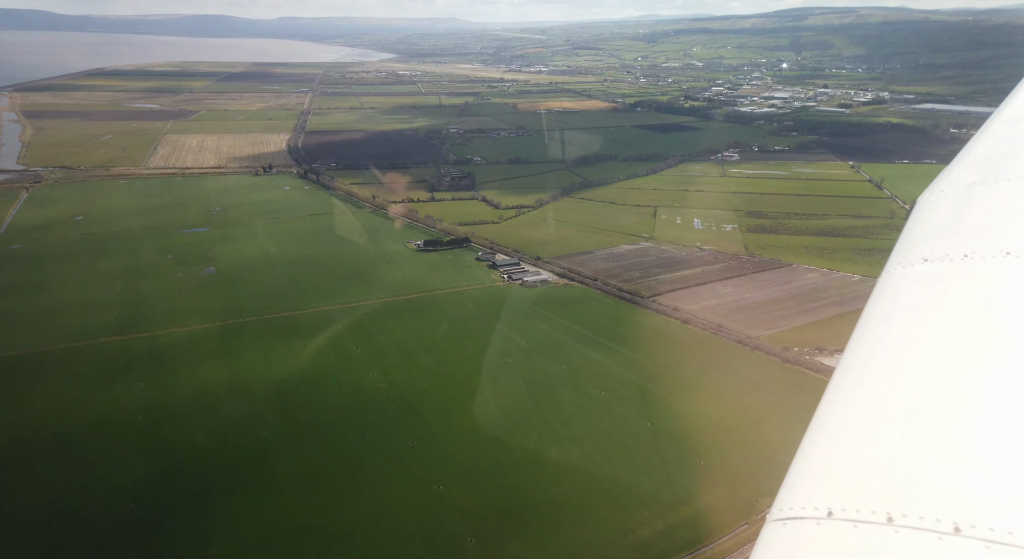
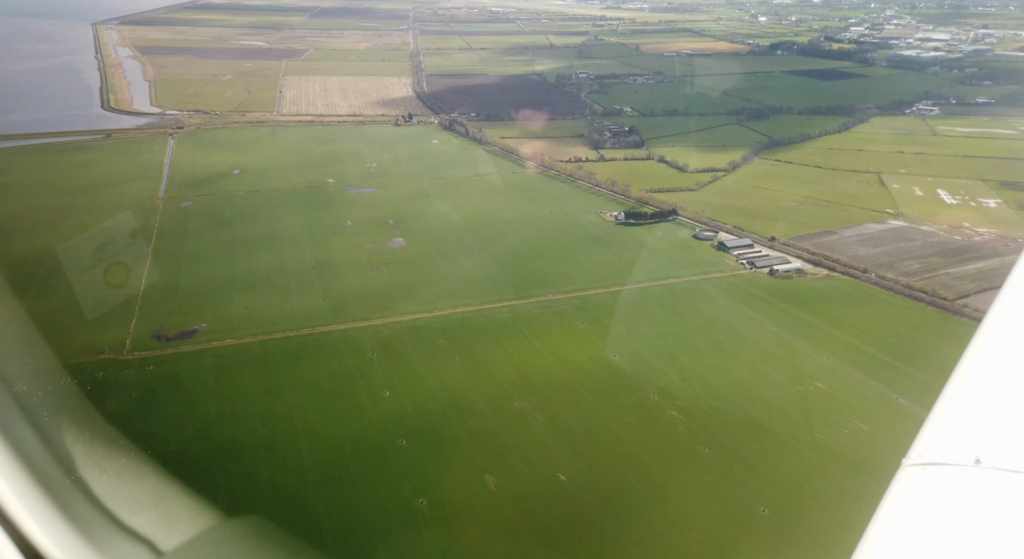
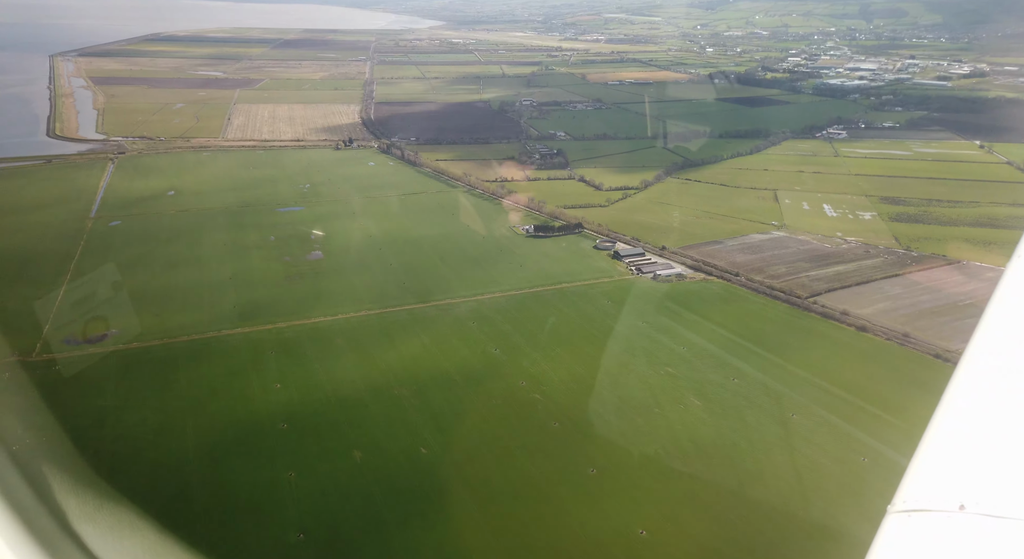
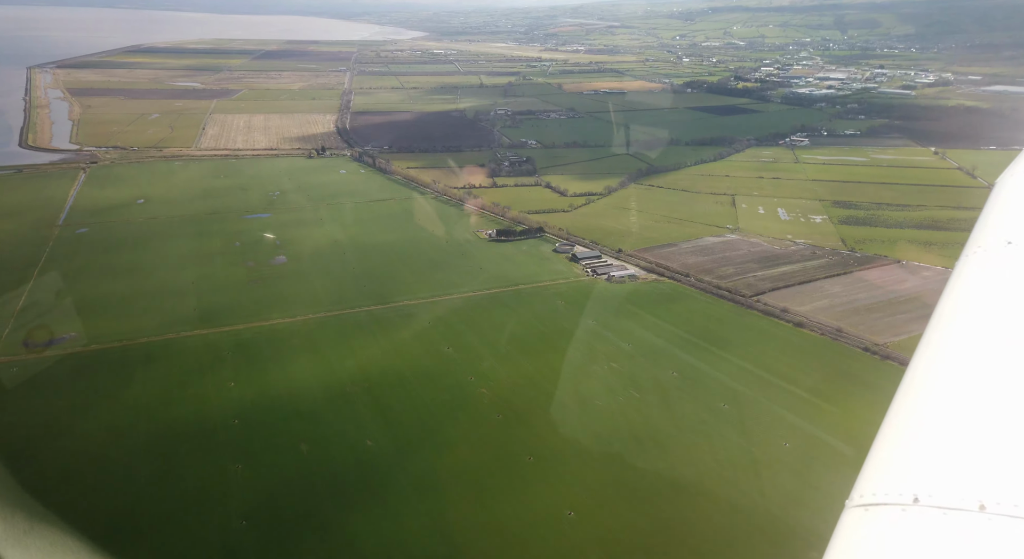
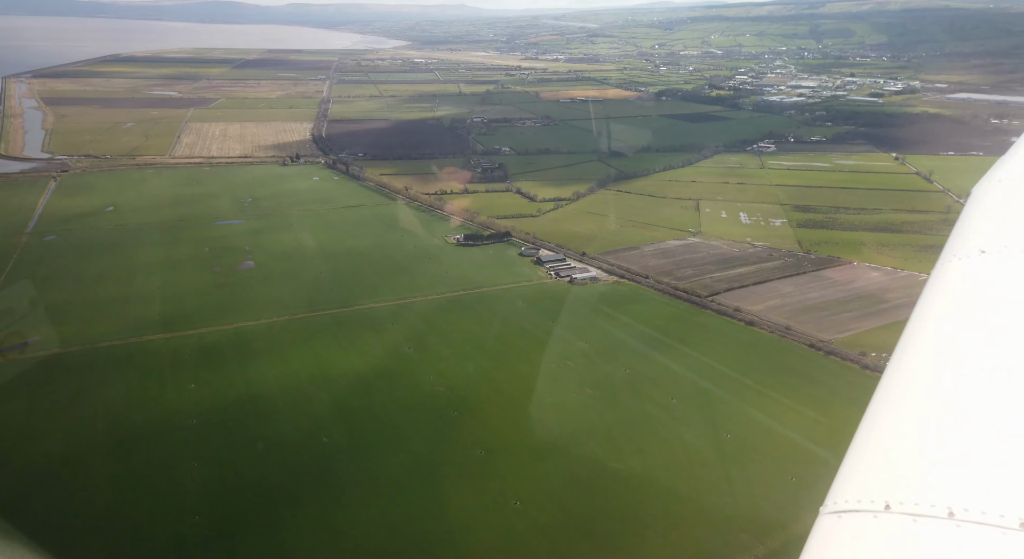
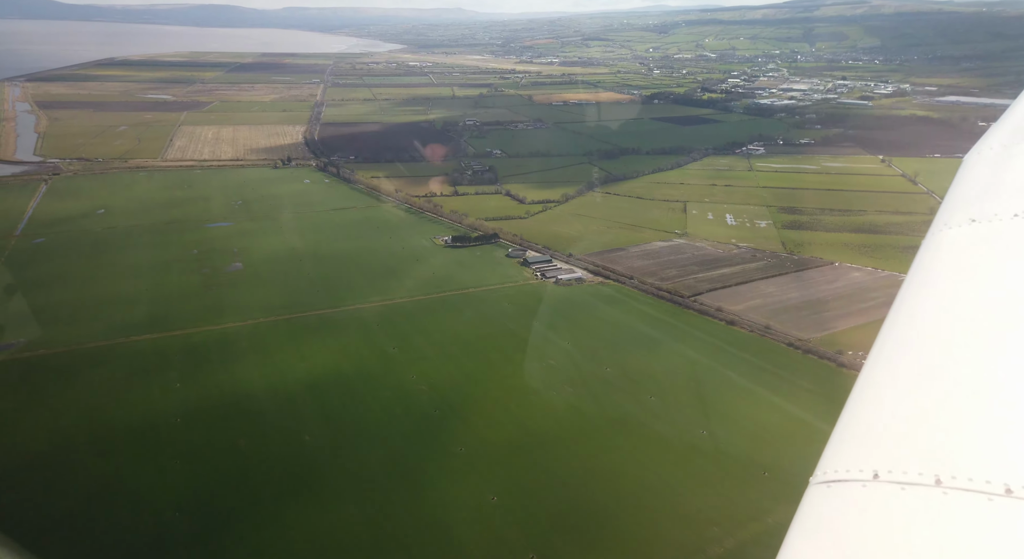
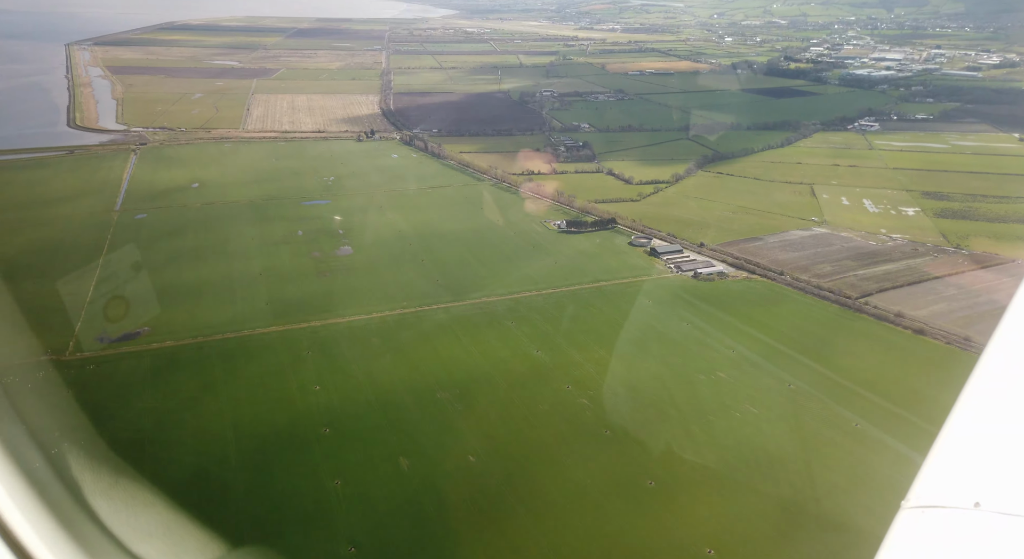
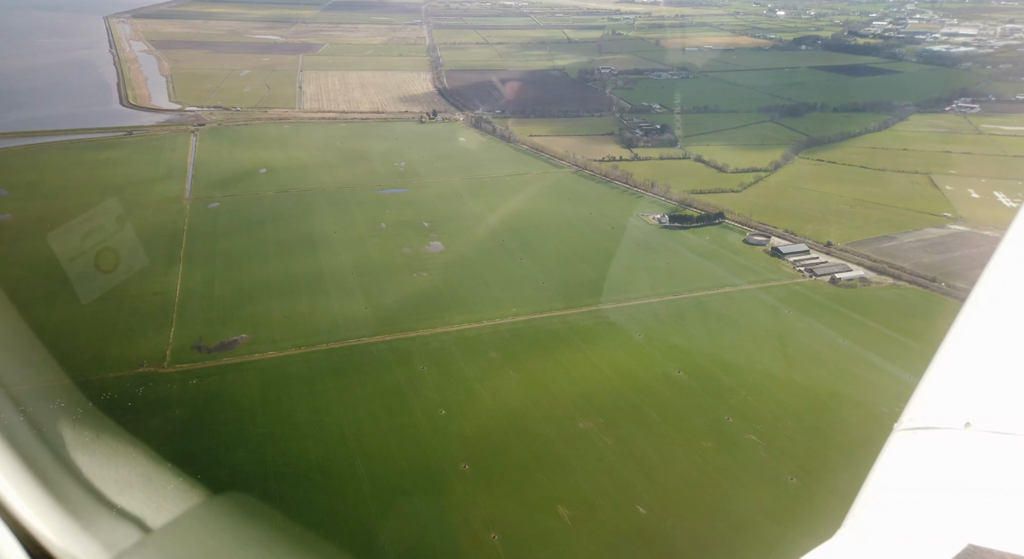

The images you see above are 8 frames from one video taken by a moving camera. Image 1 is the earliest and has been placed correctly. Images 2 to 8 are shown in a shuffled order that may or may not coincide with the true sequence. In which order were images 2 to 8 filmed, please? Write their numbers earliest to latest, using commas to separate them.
6, 5, 4, 3, 7, 2, 8
